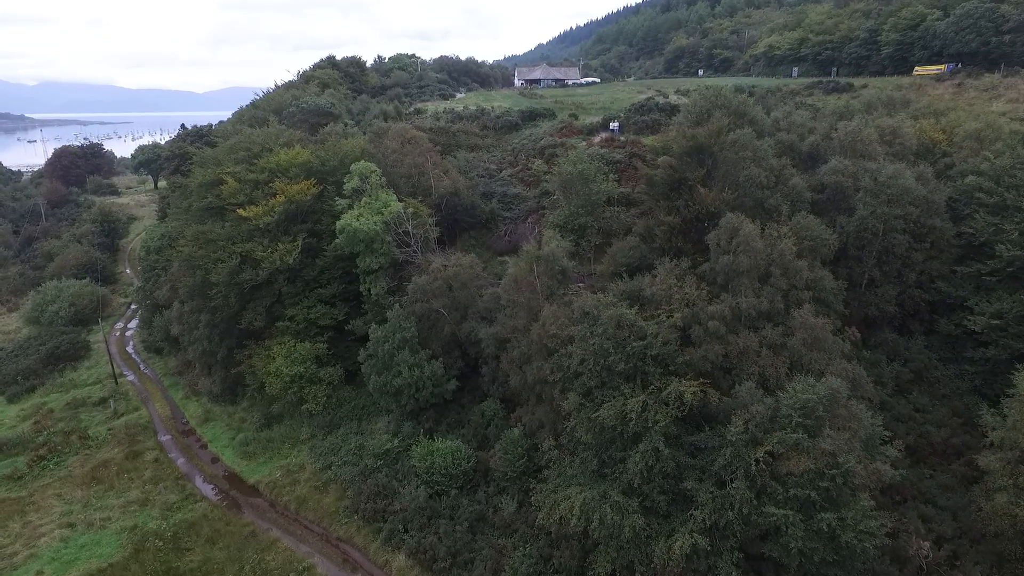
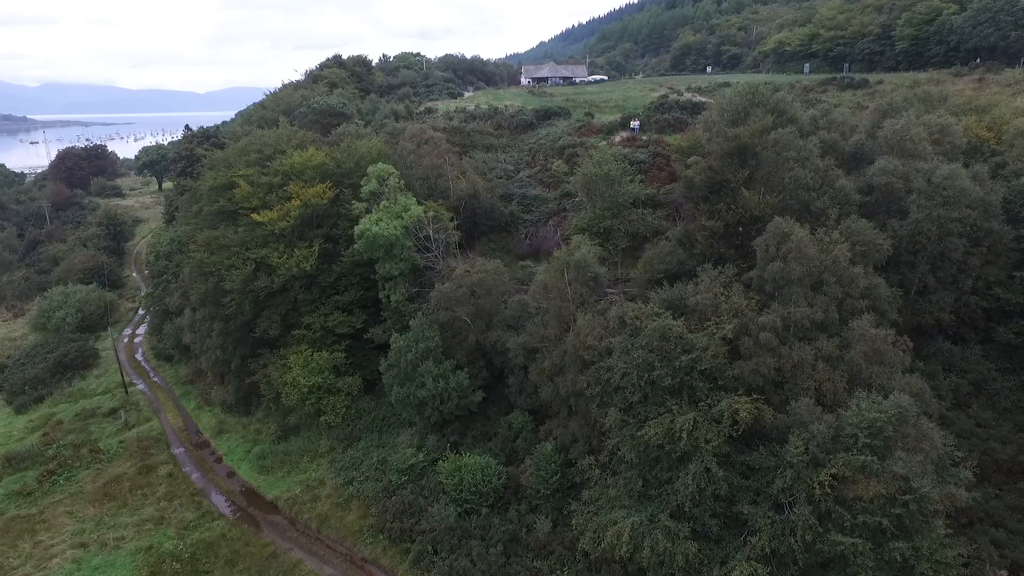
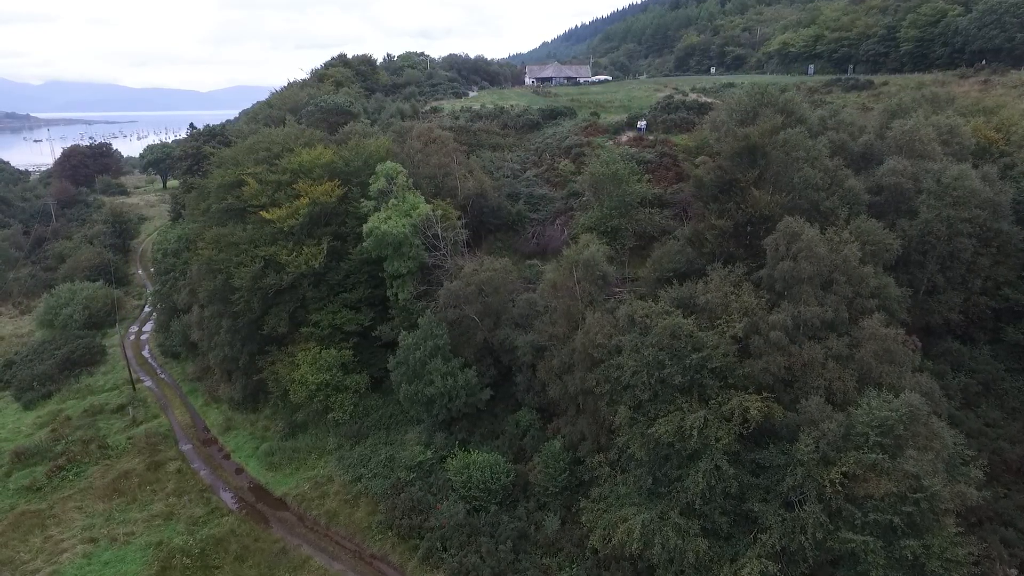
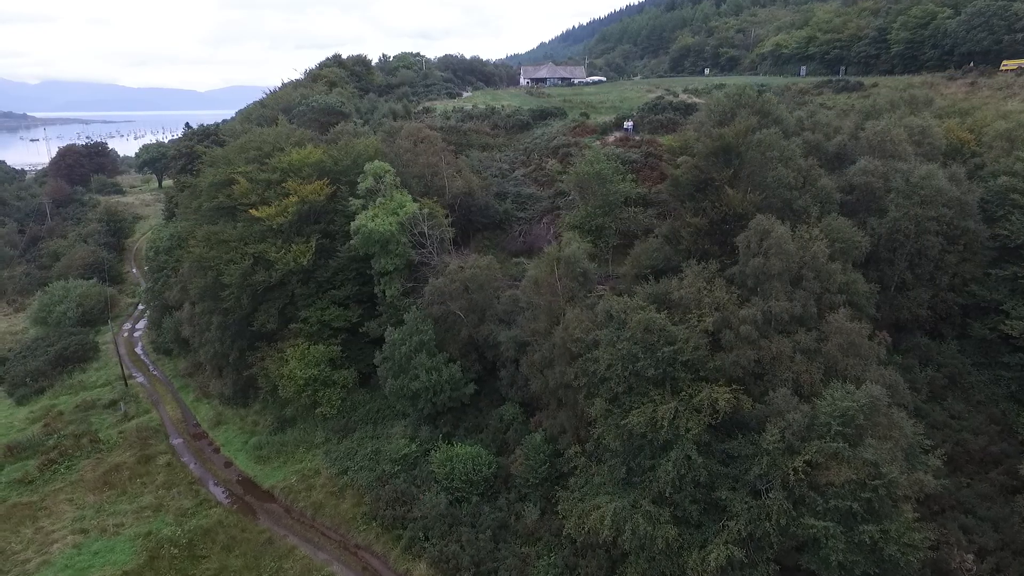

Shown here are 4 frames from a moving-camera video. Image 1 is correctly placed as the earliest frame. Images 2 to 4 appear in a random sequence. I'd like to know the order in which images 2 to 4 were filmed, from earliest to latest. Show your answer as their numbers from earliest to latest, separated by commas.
4, 3, 2
